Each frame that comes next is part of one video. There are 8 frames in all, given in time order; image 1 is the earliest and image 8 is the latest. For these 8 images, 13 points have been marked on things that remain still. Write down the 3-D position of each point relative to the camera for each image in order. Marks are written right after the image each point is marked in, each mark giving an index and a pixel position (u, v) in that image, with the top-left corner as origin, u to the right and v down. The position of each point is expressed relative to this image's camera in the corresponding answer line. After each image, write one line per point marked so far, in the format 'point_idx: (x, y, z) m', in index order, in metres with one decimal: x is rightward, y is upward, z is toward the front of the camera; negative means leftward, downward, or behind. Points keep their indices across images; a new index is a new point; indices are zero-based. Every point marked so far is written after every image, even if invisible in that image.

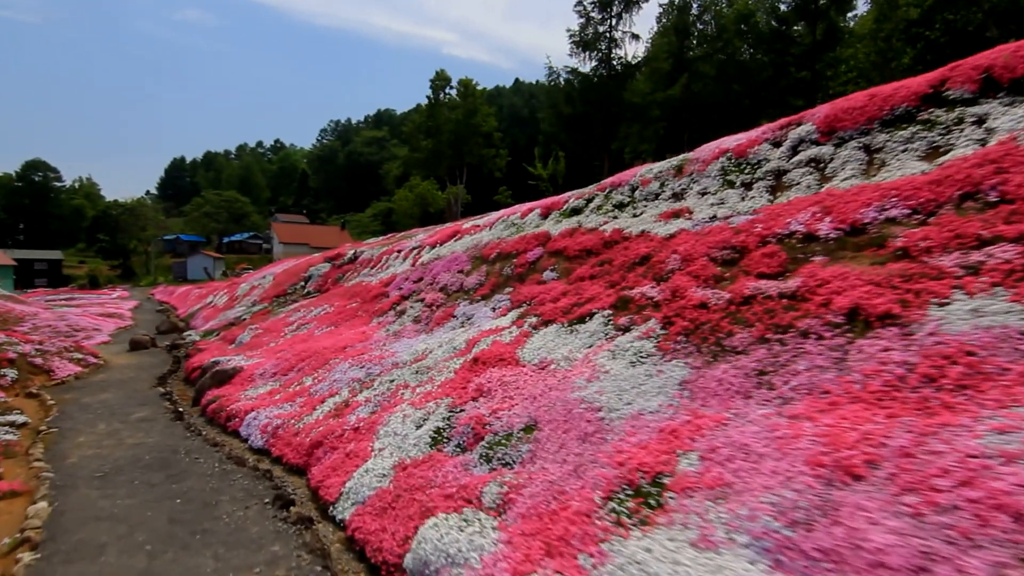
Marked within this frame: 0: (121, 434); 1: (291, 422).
0: (-13.1, -4.9, +18.7) m
1: (-6.9, -4.1, +17.3) m
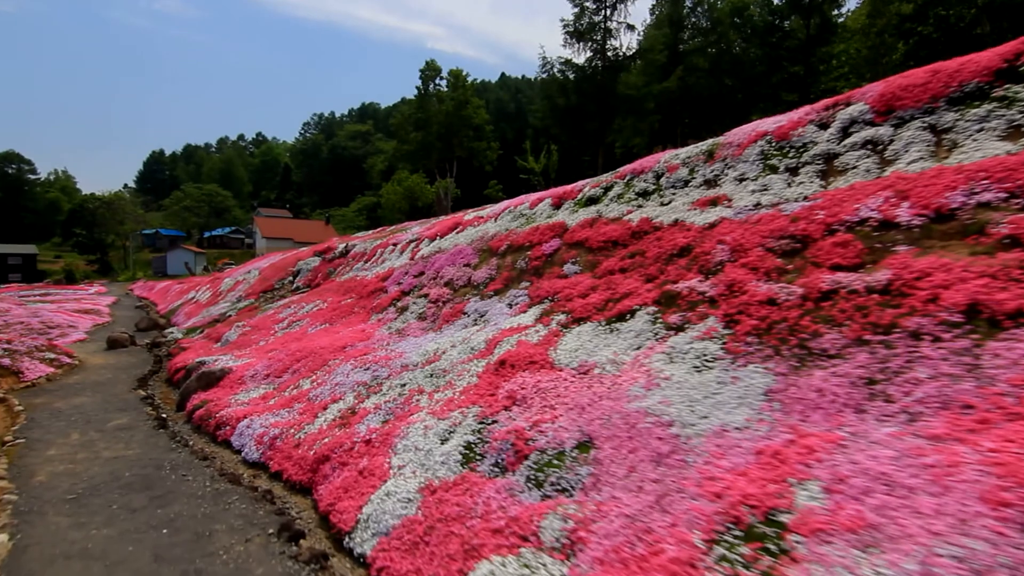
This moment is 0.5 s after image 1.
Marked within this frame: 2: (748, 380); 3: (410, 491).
0: (-12.4, -4.7, +16.6) m
1: (-6.1, -3.9, +15.4) m
2: (+4.1, -1.6, +9.8) m
3: (-1.9, -3.8, +10.5) m
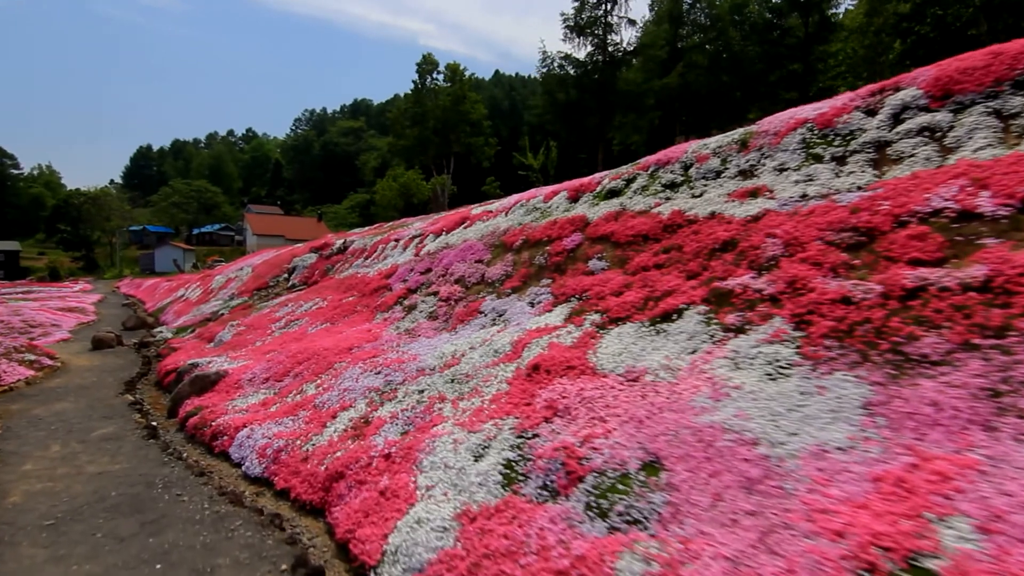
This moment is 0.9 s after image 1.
0: (-11.7, -4.6, +15.1) m
1: (-5.4, -3.9, +14.0) m
2: (+5.0, -1.6, +8.5) m
3: (-1.1, -3.8, +9.1) m
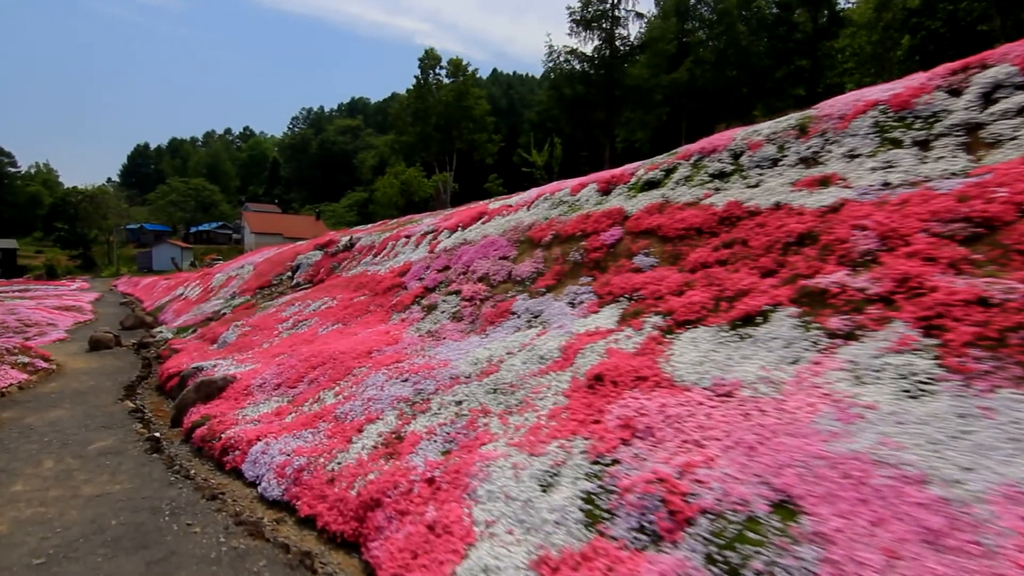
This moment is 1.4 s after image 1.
0: (-10.5, -4.6, +13.4) m
1: (-4.2, -3.8, +12.3) m
2: (+6.2, -1.5, +6.9) m
3: (+0.1, -3.7, +7.5) m
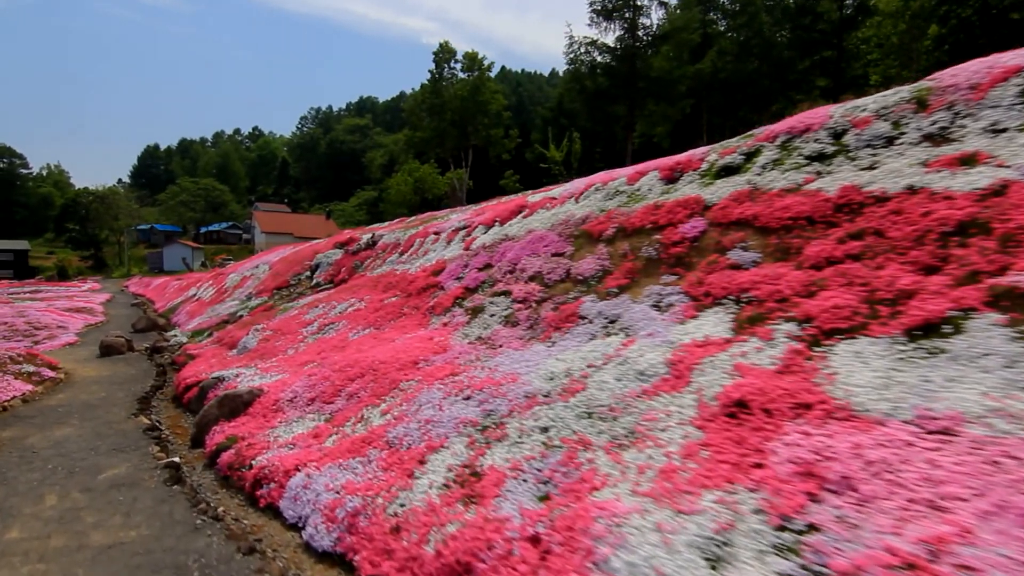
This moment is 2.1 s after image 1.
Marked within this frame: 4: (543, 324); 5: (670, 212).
0: (-8.7, -4.6, +11.2) m
1: (-2.4, -3.9, +10.1) m
2: (+7.9, -1.6, +4.5) m
3: (+1.9, -3.8, +5.2) m
4: (+0.9, -1.0, +16.0) m
5: (+4.9, +2.3, +17.1) m
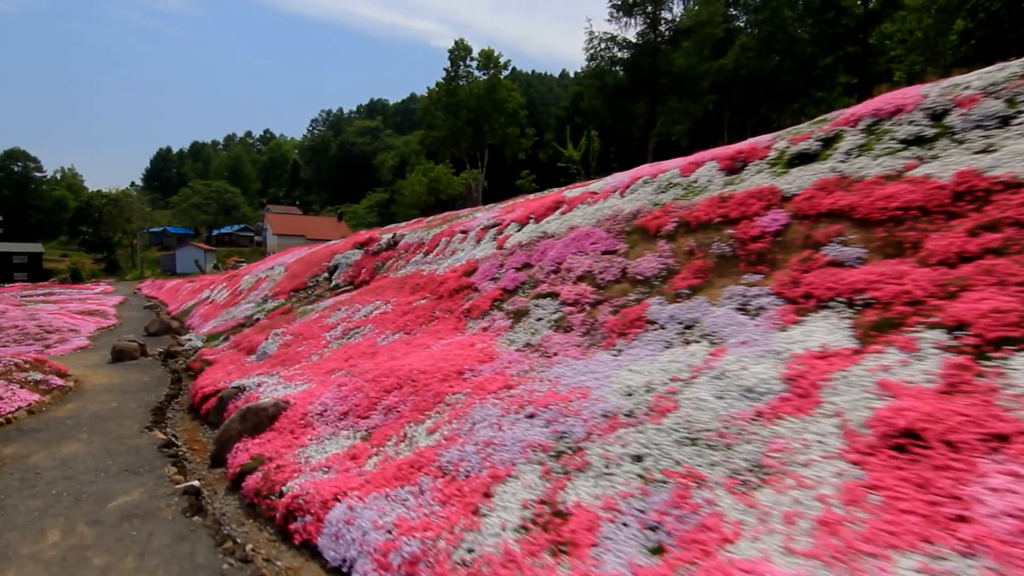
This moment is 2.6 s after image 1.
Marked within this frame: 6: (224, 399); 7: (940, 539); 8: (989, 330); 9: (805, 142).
0: (-7.3, -4.6, +9.6) m
1: (-1.0, -3.9, +8.4) m
2: (+9.2, -1.5, +2.7) m
3: (+3.1, -3.7, +3.4) m
4: (+2.3, -1.1, +14.3) m
5: (+6.3, +2.3, +15.3) m
6: (-9.1, -3.4, +17.7) m
7: (+4.3, -2.5, +5.6) m
8: (+6.9, -0.6, +8.1) m
9: (+8.5, +4.3, +16.4) m
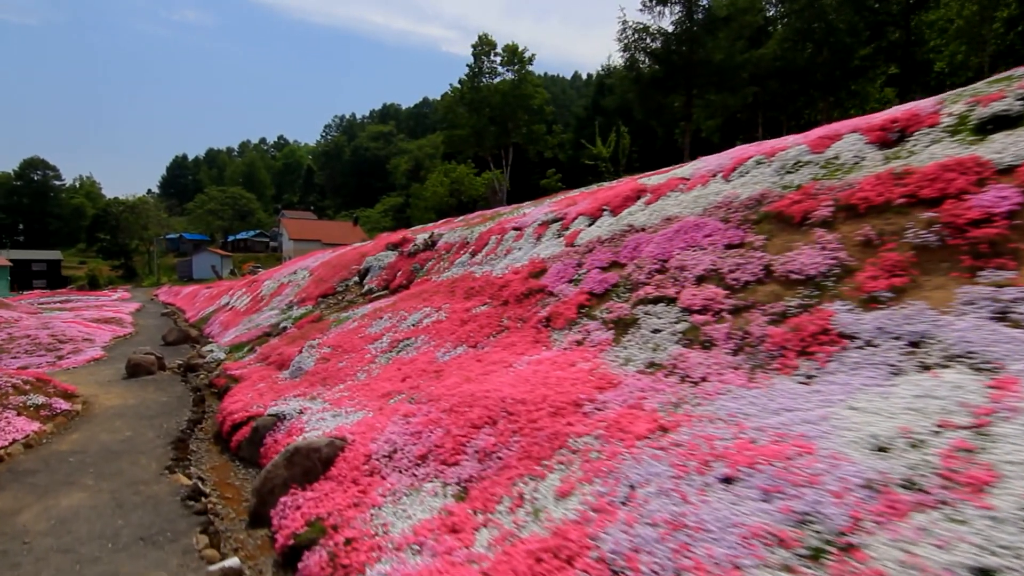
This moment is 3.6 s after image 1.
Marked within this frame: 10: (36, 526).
0: (-4.9, -4.7, +6.3) m
1: (+1.4, -3.9, +4.9) m
2: (+11.5, -1.5, -1.0) m
3: (+5.4, -3.7, -0.1) m
4: (+4.9, -1.1, +10.7) m
5: (+8.9, +2.3, +11.7) m
6: (-6.5, -3.6, +14.4) m
7: (+6.7, -2.5, +2.1) m
8: (+9.3, -0.6, +4.5) m
9: (+11.1, +4.2, +12.8) m
10: (-9.2, -4.6, +10.8) m
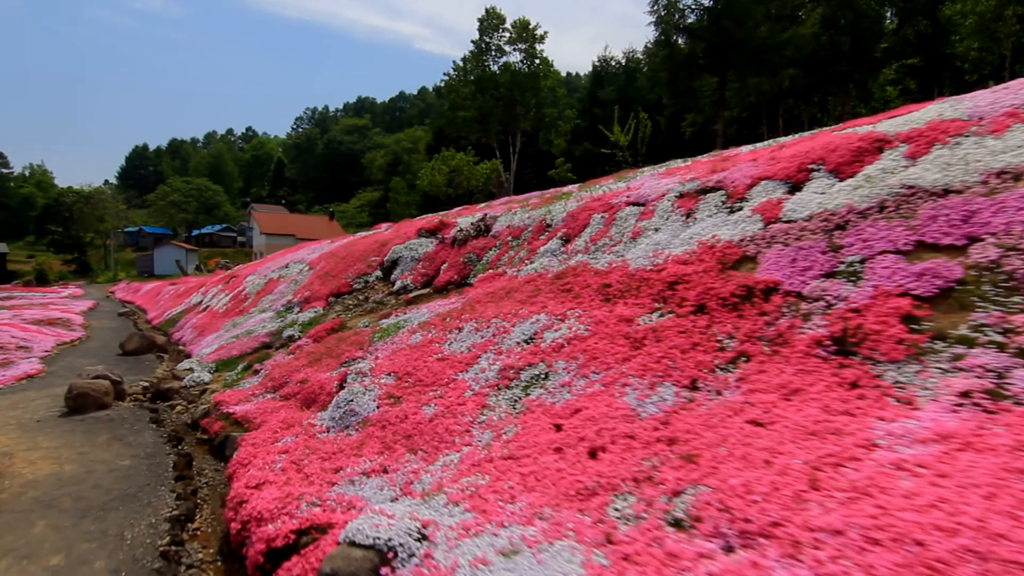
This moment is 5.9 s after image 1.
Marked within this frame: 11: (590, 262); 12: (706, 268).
0: (0.0, -4.6, -1.2) m
1: (+6.3, -3.9, -2.3) m
2: (+16.7, -1.5, -7.6) m
3: (+10.7, -3.7, -7.1) m
4: (+9.5, -1.1, +3.7) m
5: (+13.5, +2.2, +5.0) m
6: (-2.0, -3.5, +6.8) m
7: (+11.8, -2.5, -4.8) m
8: (+14.3, -0.6, -2.2) m
9: (+15.7, +4.2, +6.1) m
10: (-4.5, -4.4, +3.0) m
11: (+2.5, +0.8, +16.9) m
12: (+4.5, +0.4, +13.2) m
